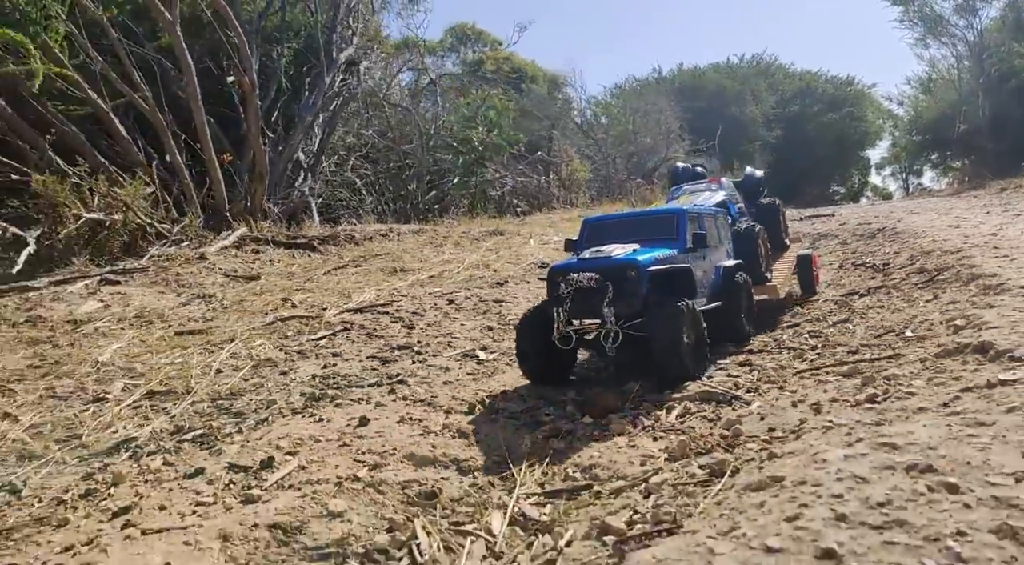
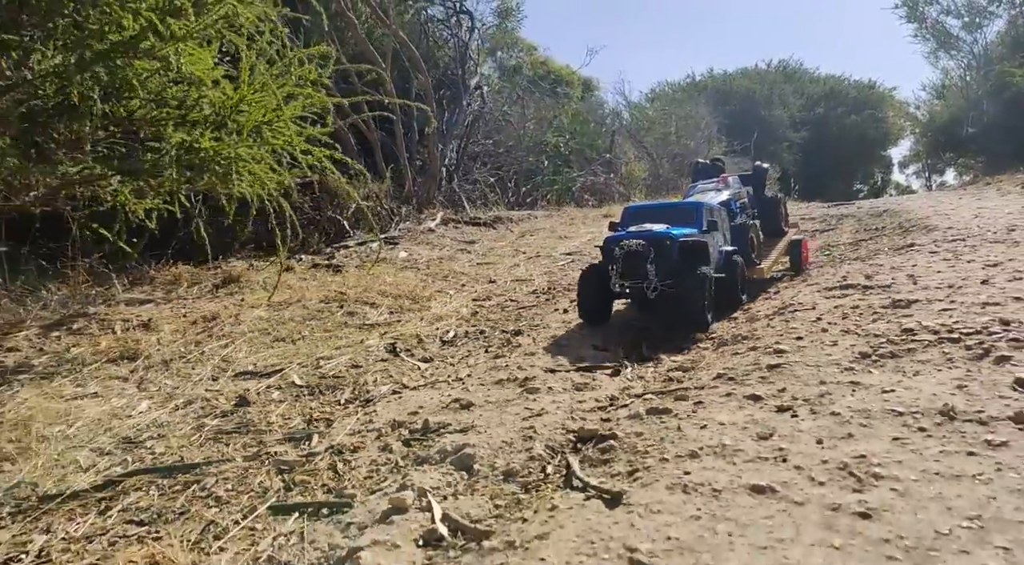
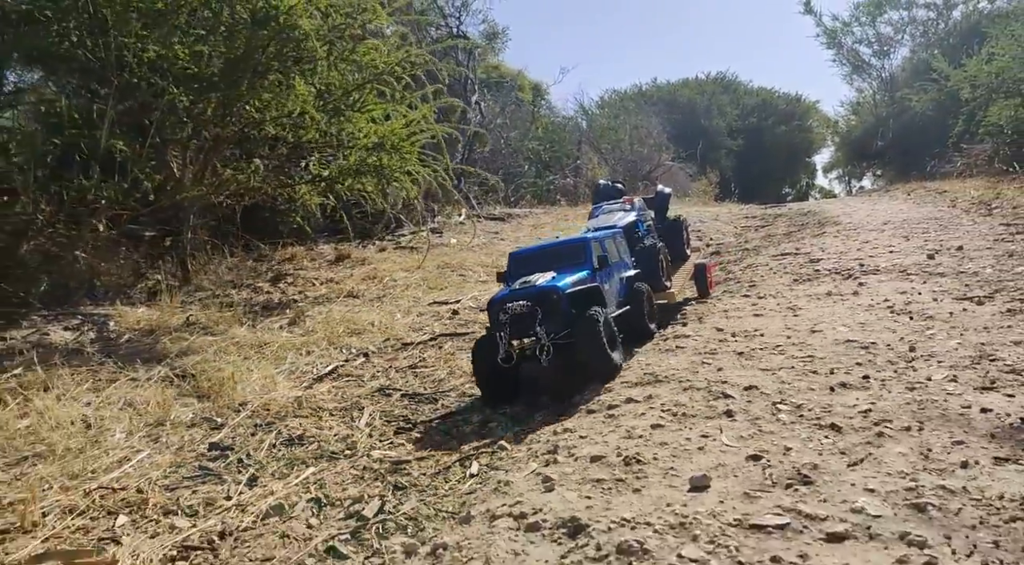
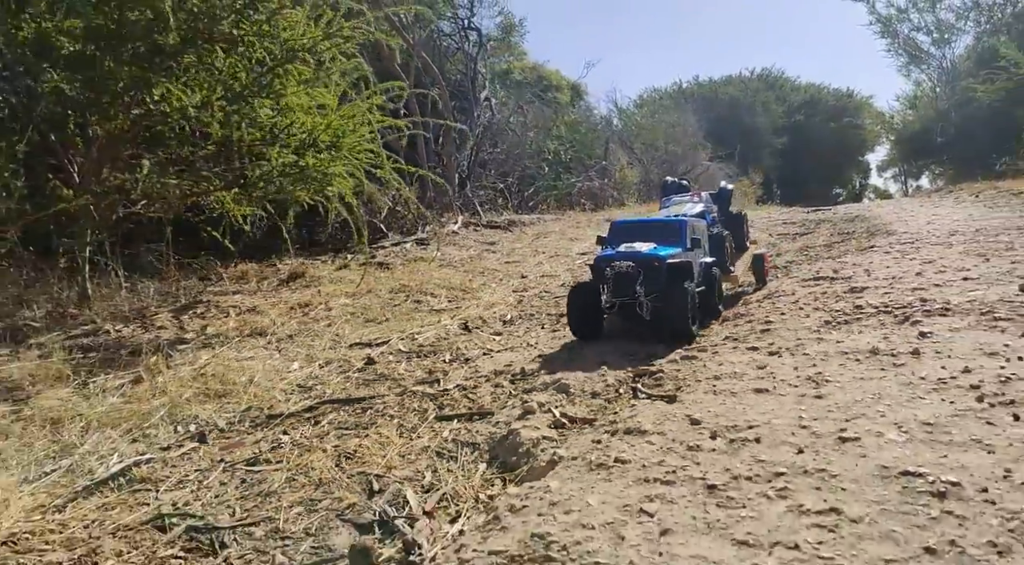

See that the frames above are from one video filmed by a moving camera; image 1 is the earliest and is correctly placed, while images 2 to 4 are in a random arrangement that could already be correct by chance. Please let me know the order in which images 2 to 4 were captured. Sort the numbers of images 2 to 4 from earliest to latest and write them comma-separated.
2, 4, 3
